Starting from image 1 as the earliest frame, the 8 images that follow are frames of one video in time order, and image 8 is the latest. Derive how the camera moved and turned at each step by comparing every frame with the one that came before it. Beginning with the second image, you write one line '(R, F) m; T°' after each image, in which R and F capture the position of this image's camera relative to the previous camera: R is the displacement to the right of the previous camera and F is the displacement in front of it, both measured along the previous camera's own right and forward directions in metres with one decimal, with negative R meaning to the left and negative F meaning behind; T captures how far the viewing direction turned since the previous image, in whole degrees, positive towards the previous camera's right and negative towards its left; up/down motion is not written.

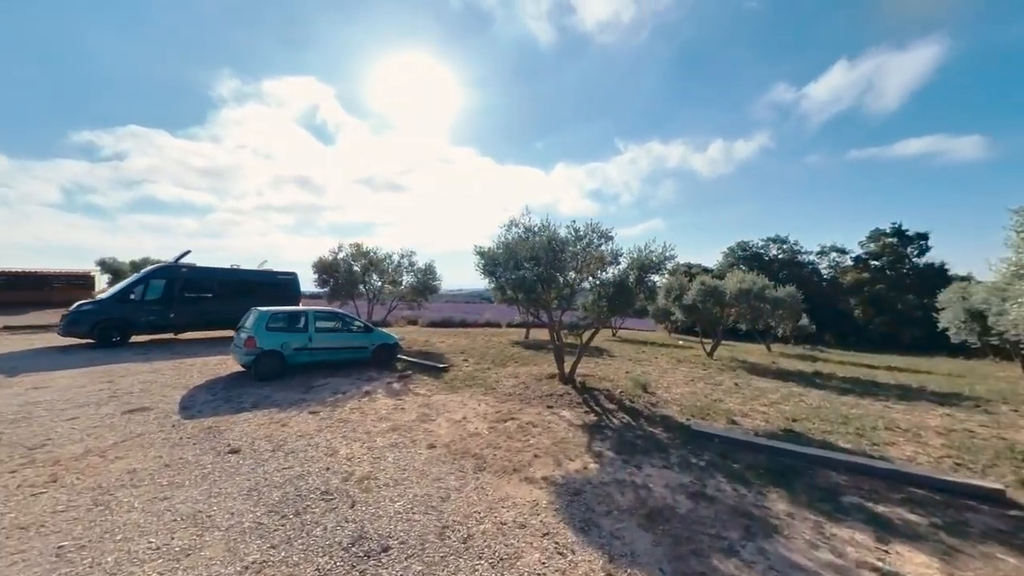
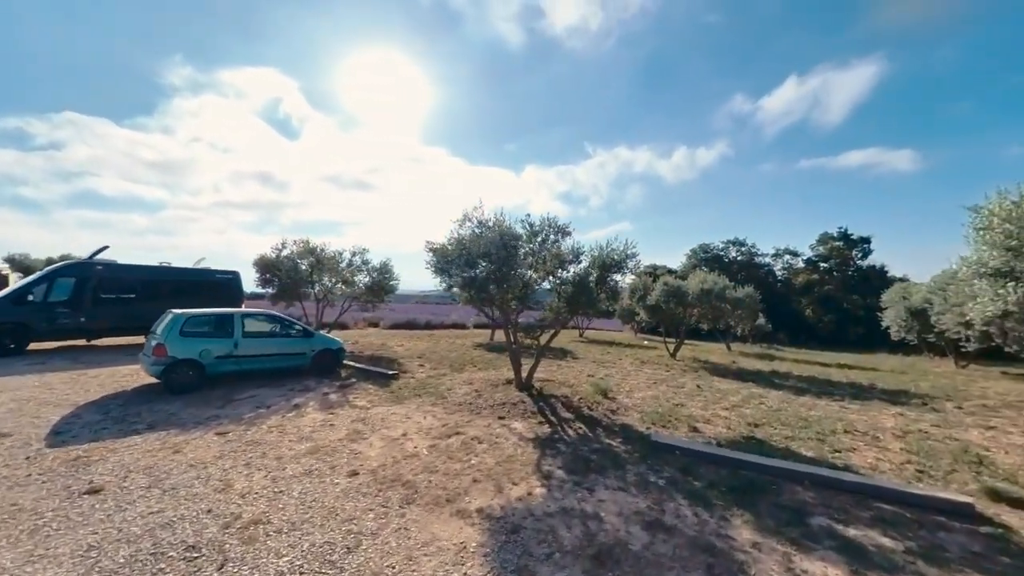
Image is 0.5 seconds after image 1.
(+0.6, +1.0) m; +4°
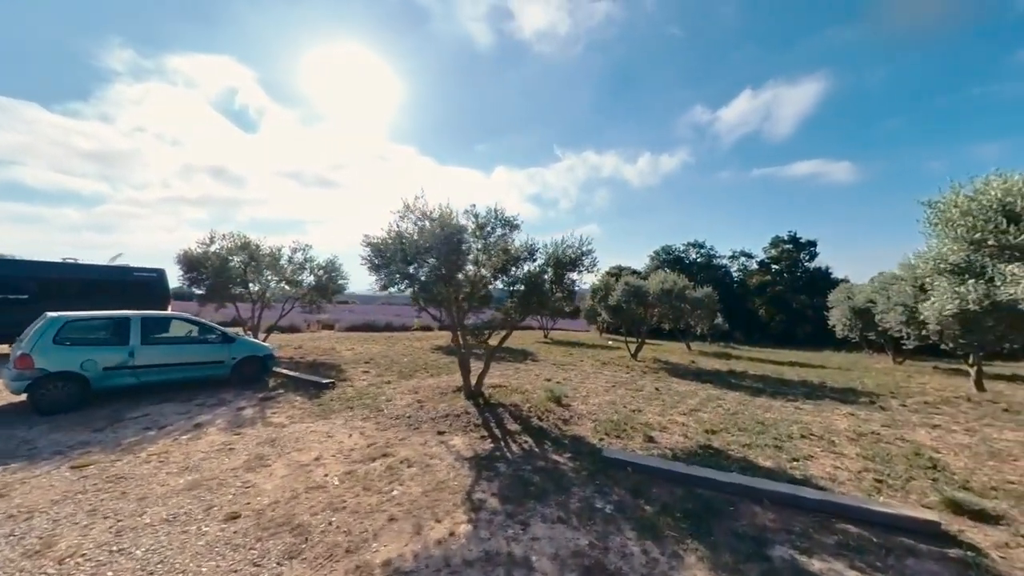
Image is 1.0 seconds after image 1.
(+0.7, +1.1) m; +5°
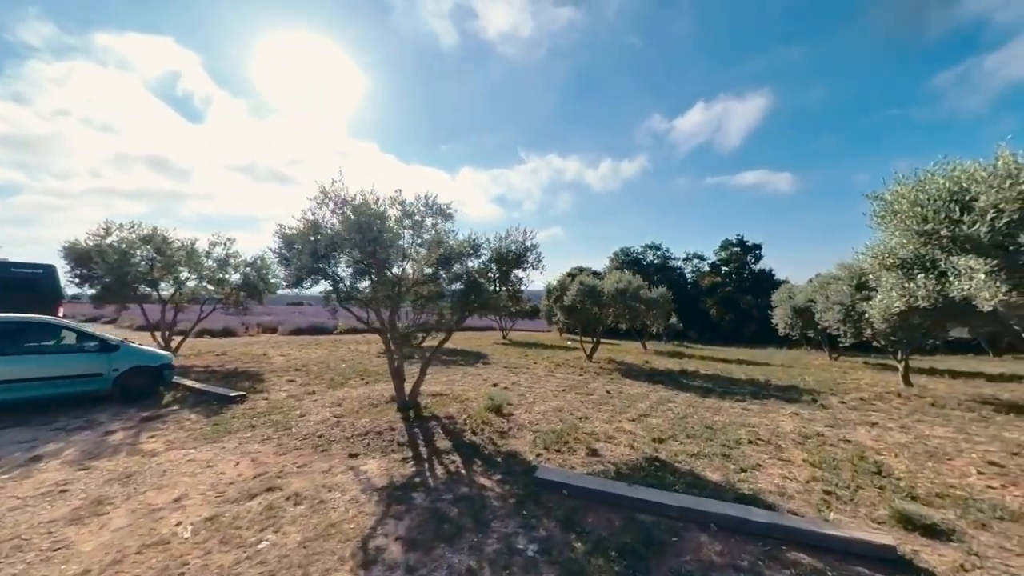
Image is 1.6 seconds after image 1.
(+0.8, +1.1) m; +6°
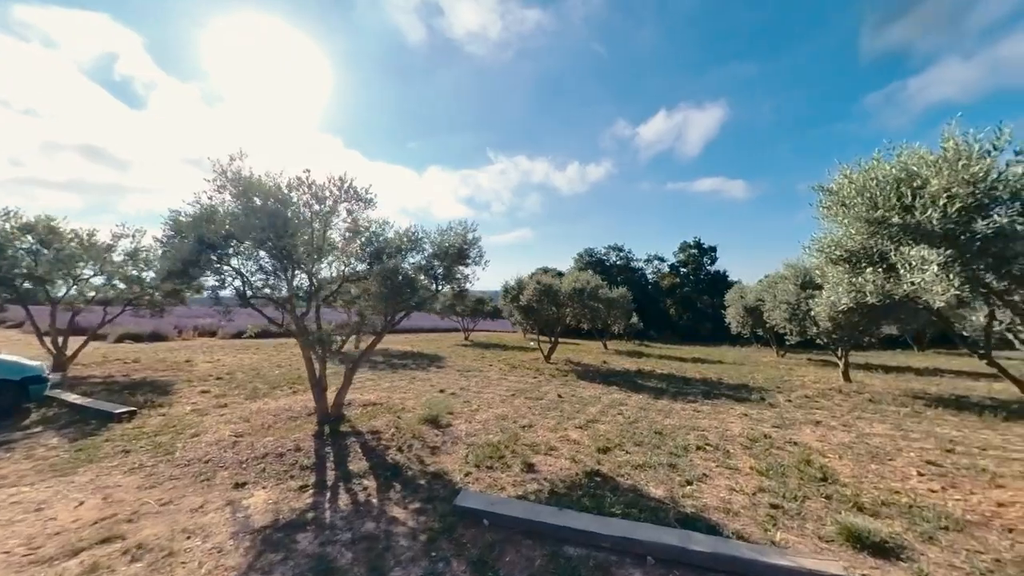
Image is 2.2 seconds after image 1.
(+0.8, +0.9) m; +5°
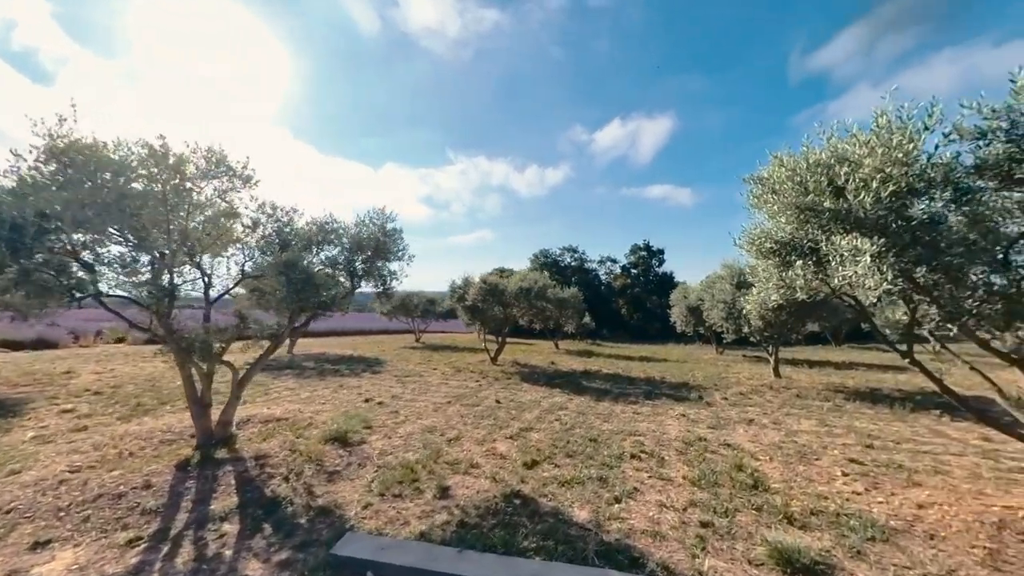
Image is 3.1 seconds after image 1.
(+0.8, +0.9) m; +7°
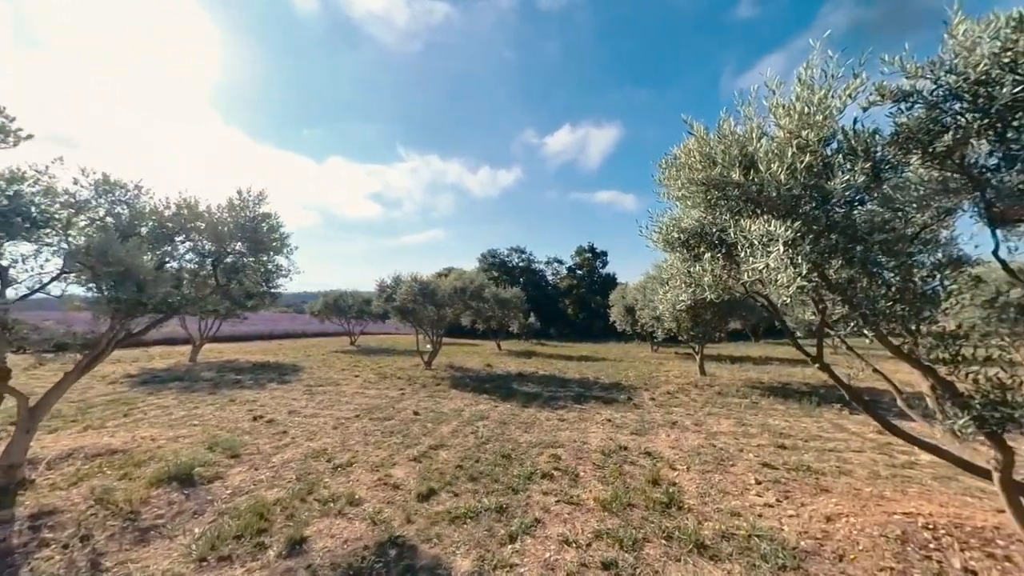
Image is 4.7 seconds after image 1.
(+1.0, +1.0) m; +8°
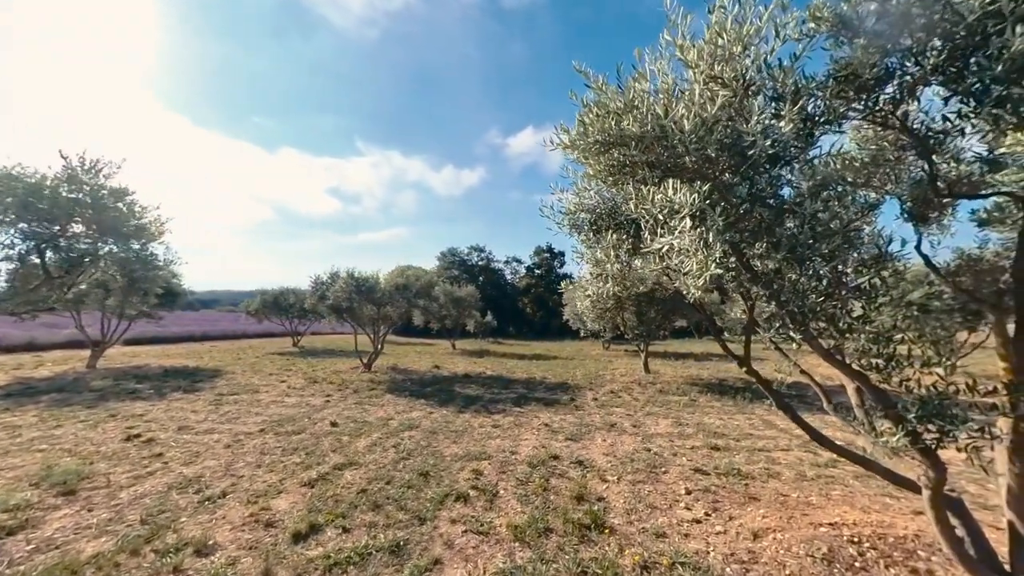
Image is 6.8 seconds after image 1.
(+0.9, +0.9) m; +6°
